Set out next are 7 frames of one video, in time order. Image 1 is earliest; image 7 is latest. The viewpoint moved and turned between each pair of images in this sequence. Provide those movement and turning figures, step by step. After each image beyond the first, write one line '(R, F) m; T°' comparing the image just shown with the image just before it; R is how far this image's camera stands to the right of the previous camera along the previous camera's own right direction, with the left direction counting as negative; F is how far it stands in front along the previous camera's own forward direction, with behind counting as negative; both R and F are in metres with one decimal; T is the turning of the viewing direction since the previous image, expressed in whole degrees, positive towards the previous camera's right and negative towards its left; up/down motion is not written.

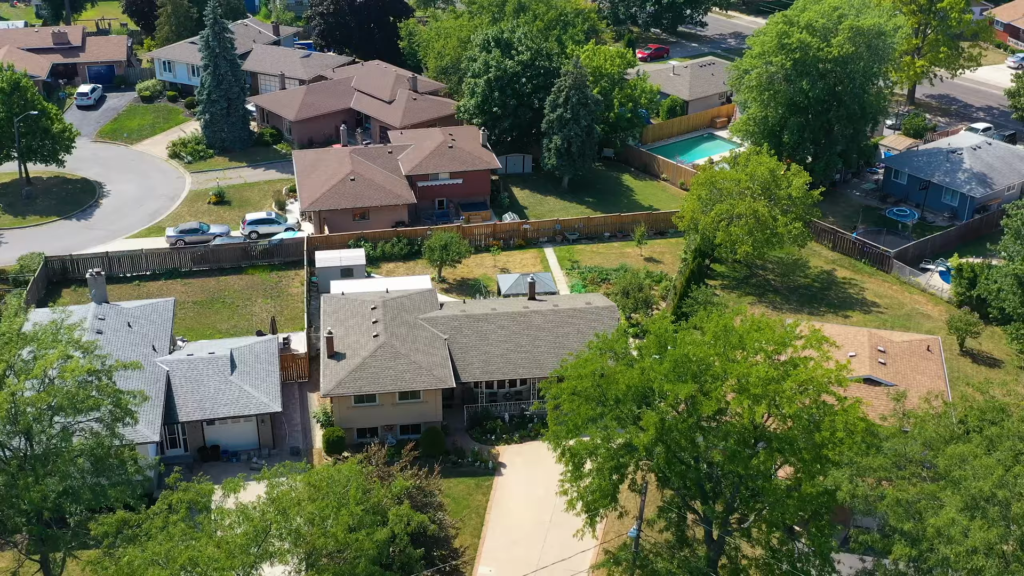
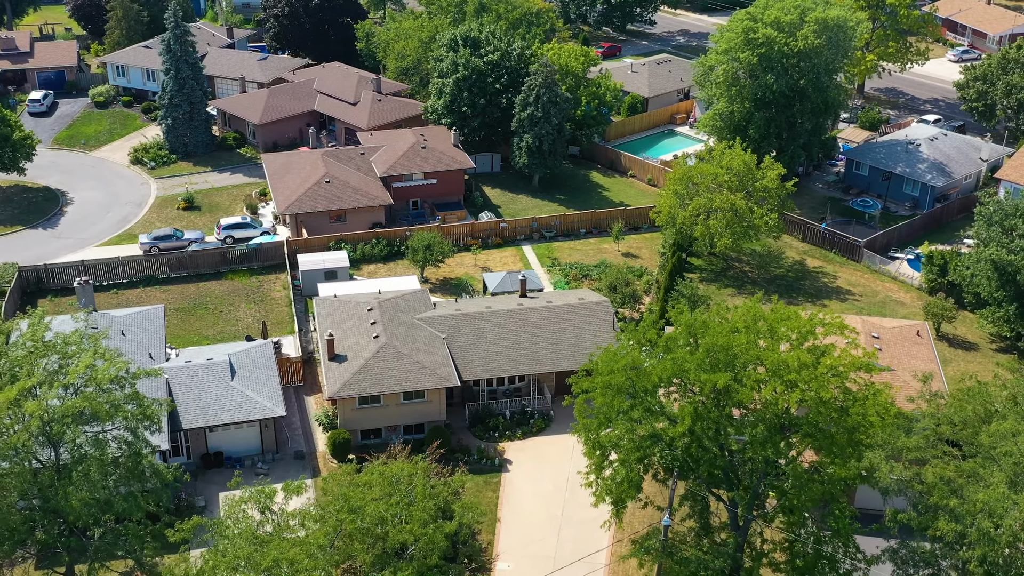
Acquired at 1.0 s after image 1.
(-2.1, 0.0) m; +3°
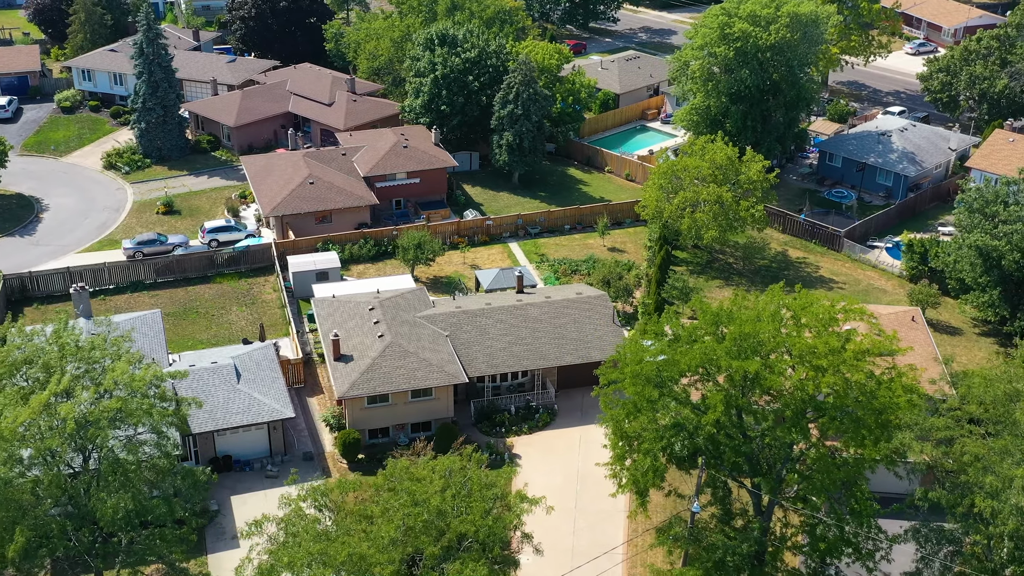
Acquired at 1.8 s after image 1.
(-1.7, -0.1) m; +2°
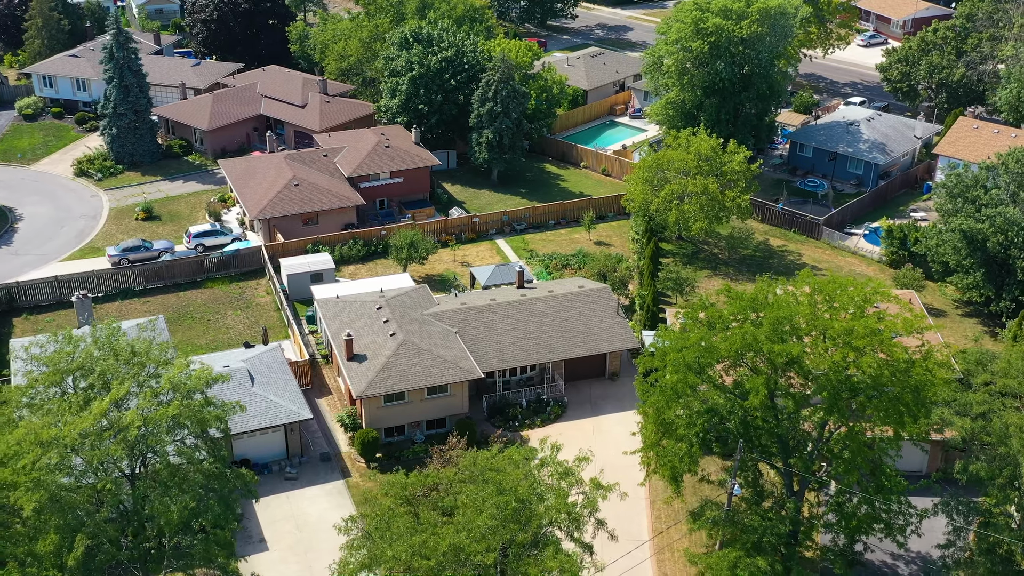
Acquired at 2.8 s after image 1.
(-2.3, -0.1) m; +3°
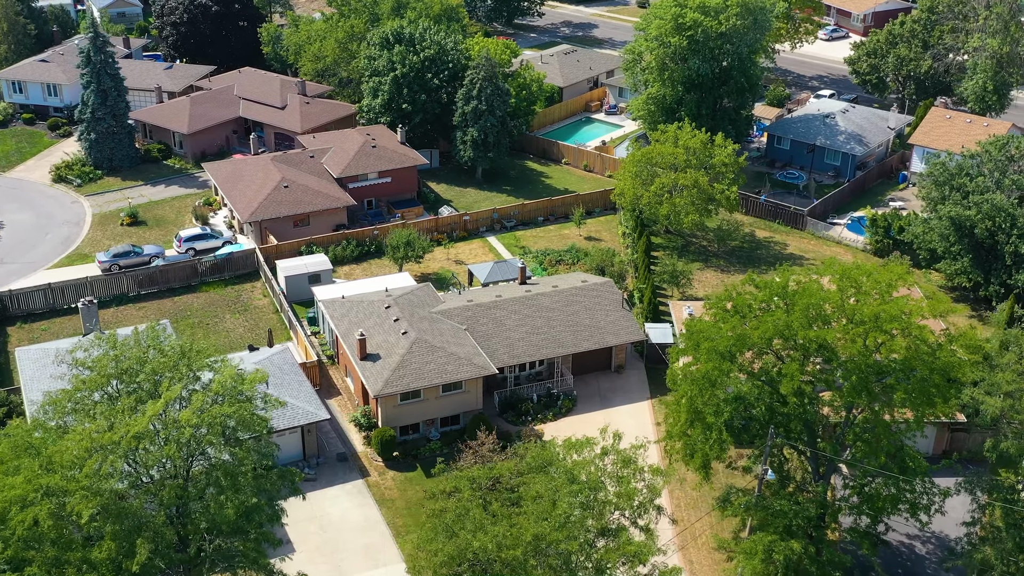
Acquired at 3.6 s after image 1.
(-1.9, -0.2) m; +2°
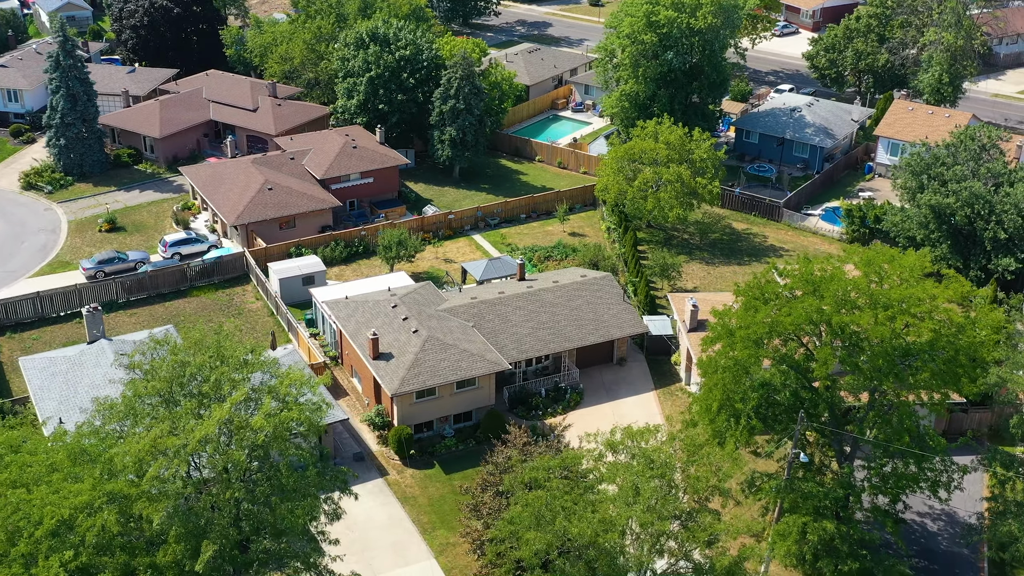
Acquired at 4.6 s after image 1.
(-2.4, -0.3) m; +3°
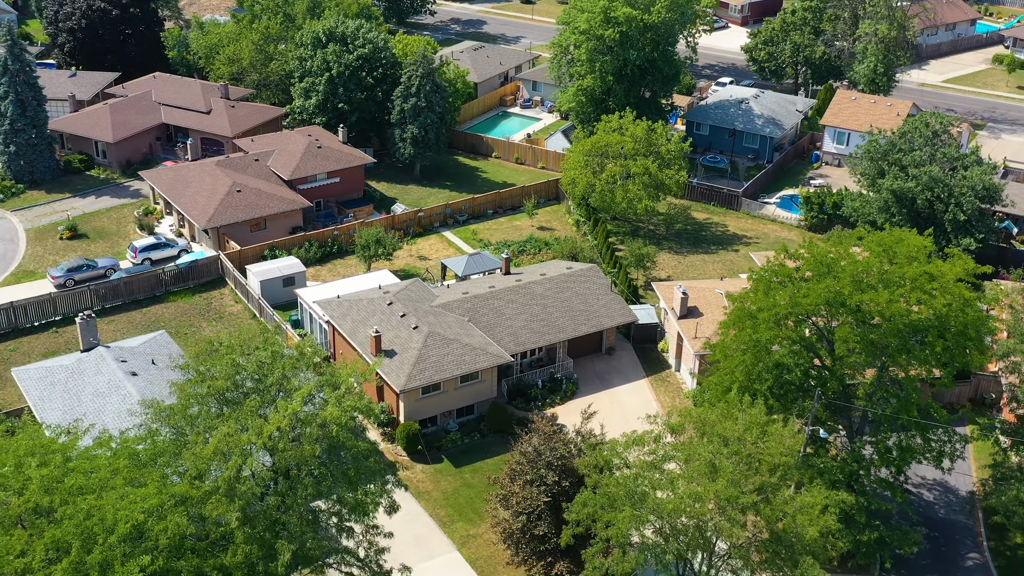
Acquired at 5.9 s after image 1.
(-2.7, -0.4) m; +4°
